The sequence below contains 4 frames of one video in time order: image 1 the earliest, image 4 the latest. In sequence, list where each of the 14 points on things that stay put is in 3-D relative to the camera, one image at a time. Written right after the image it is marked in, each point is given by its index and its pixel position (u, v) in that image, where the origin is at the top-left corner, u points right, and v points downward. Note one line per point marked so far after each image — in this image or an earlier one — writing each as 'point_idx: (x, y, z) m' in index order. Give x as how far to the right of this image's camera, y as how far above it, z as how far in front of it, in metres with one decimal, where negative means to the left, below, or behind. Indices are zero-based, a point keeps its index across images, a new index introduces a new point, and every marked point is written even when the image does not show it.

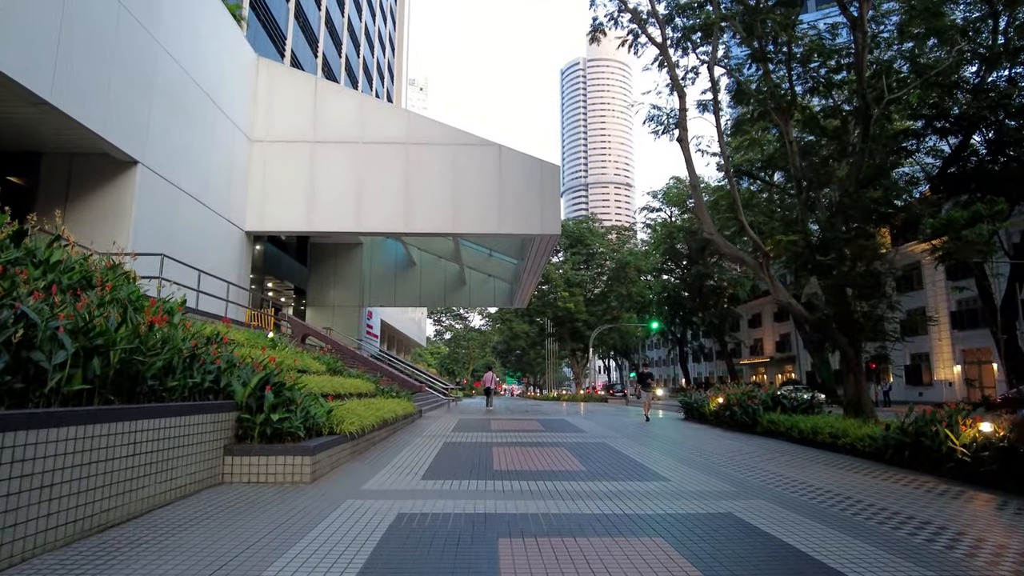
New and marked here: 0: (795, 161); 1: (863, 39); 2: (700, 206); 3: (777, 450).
0: (+5.8, +2.6, +13.4) m
1: (+6.7, +4.7, +12.6) m
2: (+3.5, +1.6, +12.2) m
3: (+4.4, -2.7, +11.0) m
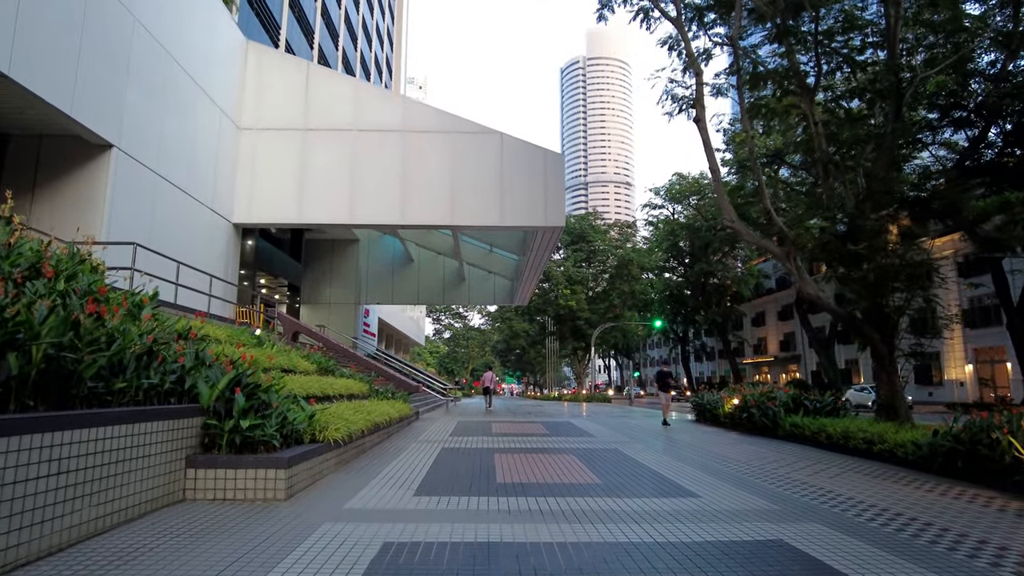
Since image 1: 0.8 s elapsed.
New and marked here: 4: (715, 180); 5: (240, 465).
0: (+5.8, +2.7, +12.4) m
1: (+6.8, +4.9, +11.7) m
2: (+3.5, +1.7, +11.2) m
3: (+4.5, -2.6, +10.1) m
4: (+3.5, +1.9, +11.3) m
5: (-2.5, -1.6, +6.1) m
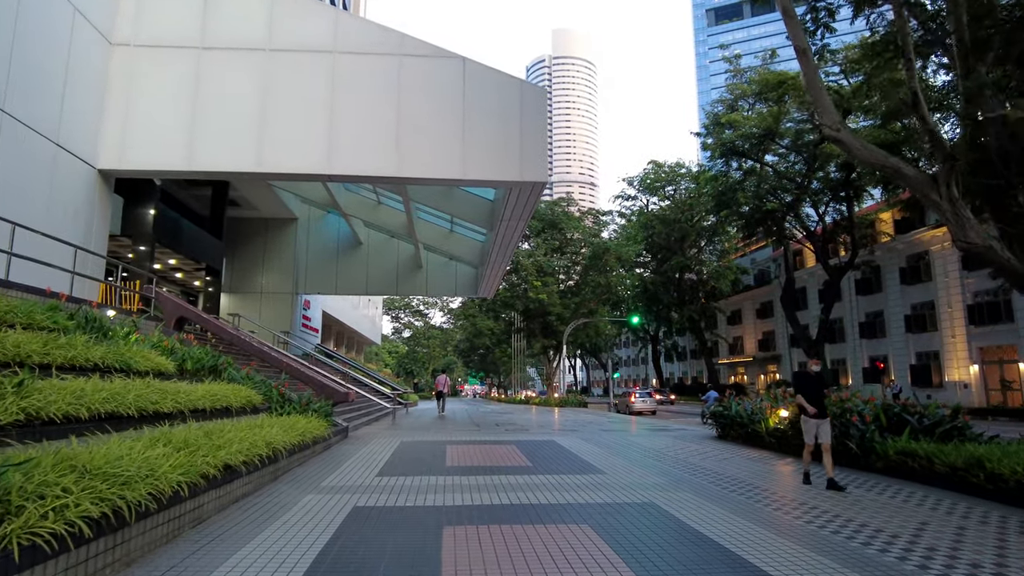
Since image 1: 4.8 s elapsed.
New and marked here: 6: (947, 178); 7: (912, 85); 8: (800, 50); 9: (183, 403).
0: (+5.4, +3.2, +8.3) m
1: (+6.4, +5.4, +7.6) m
2: (+3.2, +2.2, +7.0) m
3: (+4.2, -2.1, +6.0) m
4: (+3.1, +2.4, +7.1) m
5: (-2.6, -1.1, +1.5) m
6: (+4.2, +1.1, +6.4) m
7: (+4.2, +2.1, +7.0) m
8: (+3.1, +2.6, +7.2) m
9: (-3.5, -1.2, +7.0) m
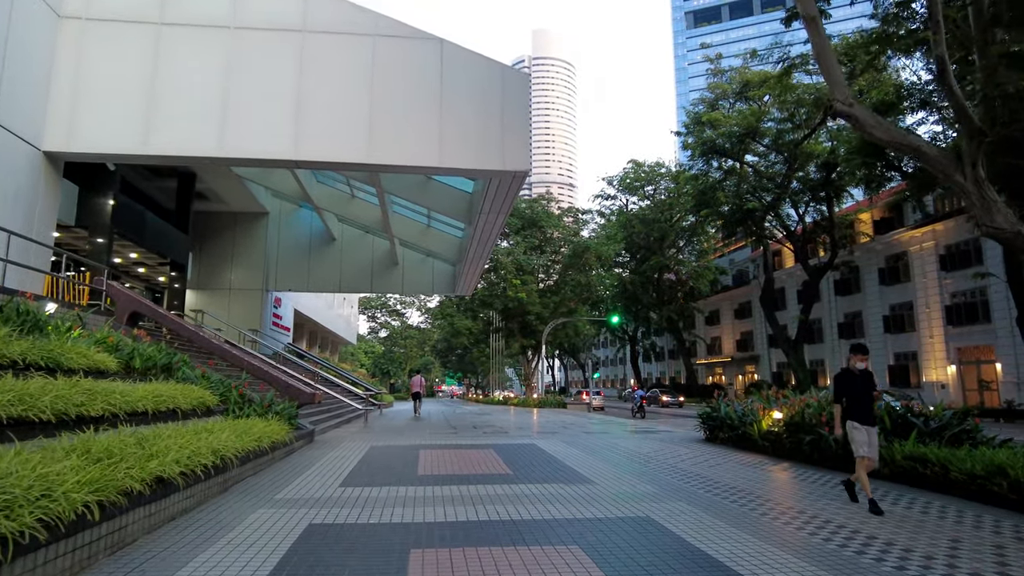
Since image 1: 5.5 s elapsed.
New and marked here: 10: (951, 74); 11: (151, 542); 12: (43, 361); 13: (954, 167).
0: (+5.2, +3.3, +7.8) m
1: (+6.2, +5.5, +7.1) m
2: (+3.0, +2.3, +6.4) m
3: (+4.0, -2.0, +5.4) m
4: (+2.9, +2.5, +6.5) m
5: (-2.6, -0.9, +0.7) m
6: (+4.0, +1.1, +5.8) m
7: (+4.0, +2.2, +6.4) m
8: (+3.0, +2.7, +6.6) m
9: (-3.7, -1.1, +6.2) m
10: (+4.0, +1.9, +6.1) m
11: (-2.4, -1.7, +4.6) m
12: (-4.6, -0.7, +6.5) m
13: (+4.0, +1.1, +6.1) m
